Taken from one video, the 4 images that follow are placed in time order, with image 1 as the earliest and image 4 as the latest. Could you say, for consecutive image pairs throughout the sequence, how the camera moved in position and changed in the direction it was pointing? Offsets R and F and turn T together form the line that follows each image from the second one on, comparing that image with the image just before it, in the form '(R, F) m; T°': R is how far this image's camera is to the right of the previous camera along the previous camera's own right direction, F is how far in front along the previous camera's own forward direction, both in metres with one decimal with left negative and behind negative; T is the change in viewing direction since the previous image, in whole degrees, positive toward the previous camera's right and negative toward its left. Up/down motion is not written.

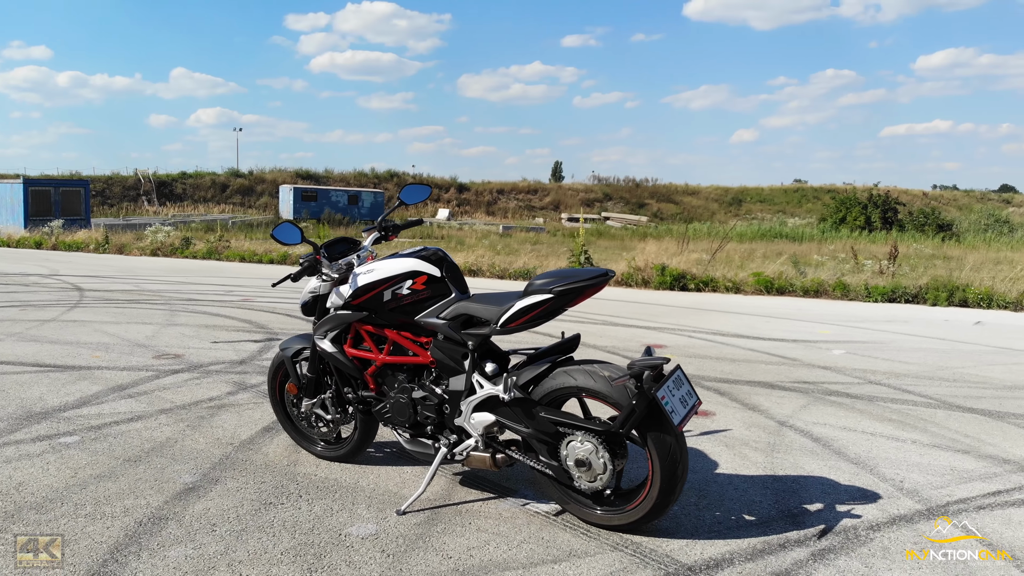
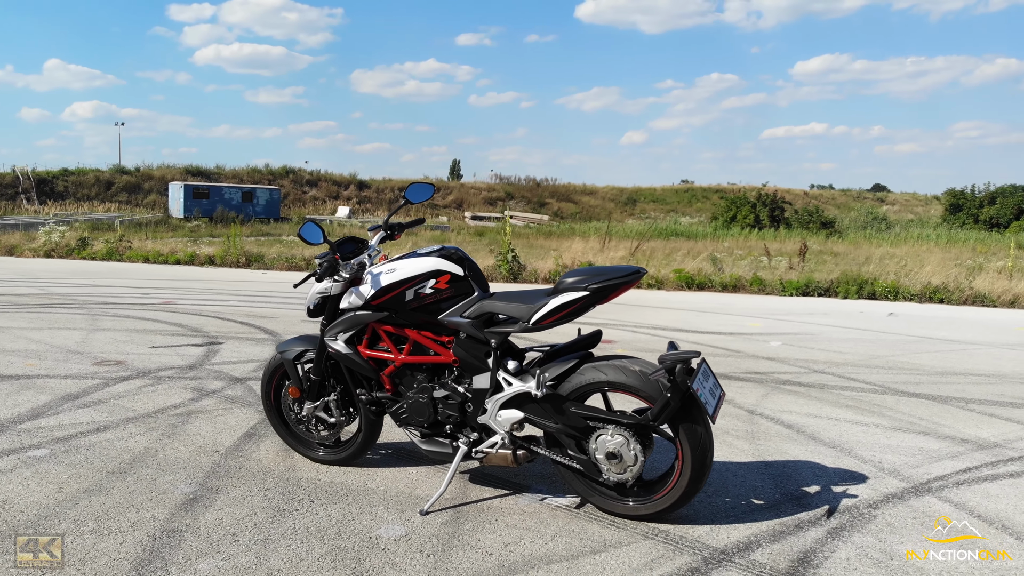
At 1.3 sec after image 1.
(-0.6, 0.0) m; +8°
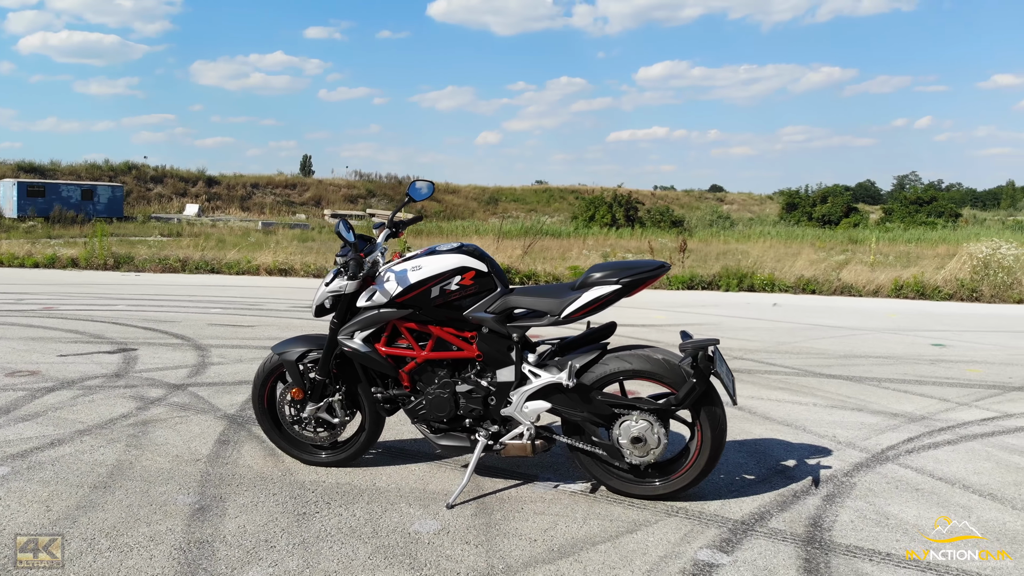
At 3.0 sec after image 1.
(-0.8, 0.0) m; +11°
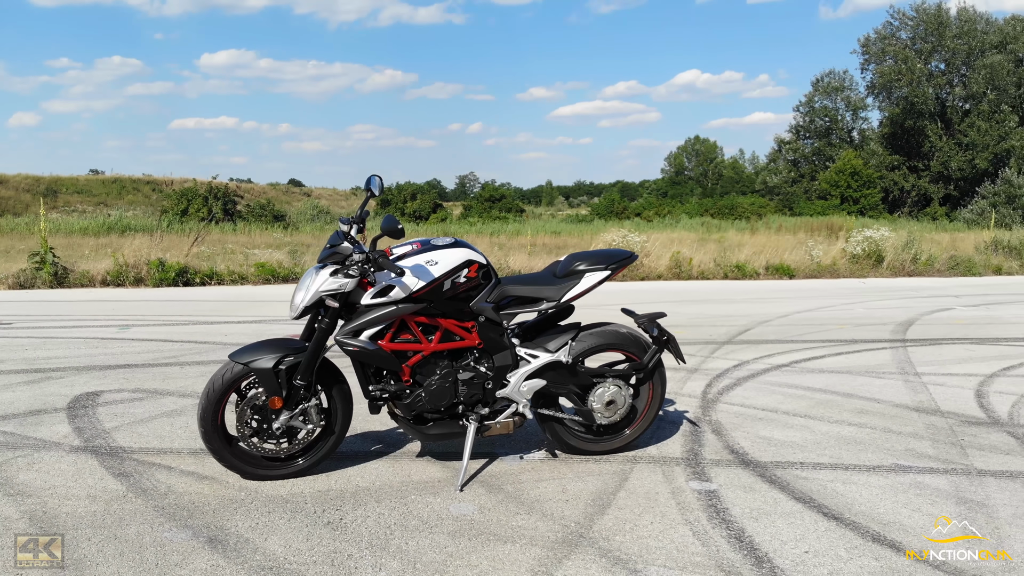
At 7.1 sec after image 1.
(-2.1, +0.2) m; +30°
